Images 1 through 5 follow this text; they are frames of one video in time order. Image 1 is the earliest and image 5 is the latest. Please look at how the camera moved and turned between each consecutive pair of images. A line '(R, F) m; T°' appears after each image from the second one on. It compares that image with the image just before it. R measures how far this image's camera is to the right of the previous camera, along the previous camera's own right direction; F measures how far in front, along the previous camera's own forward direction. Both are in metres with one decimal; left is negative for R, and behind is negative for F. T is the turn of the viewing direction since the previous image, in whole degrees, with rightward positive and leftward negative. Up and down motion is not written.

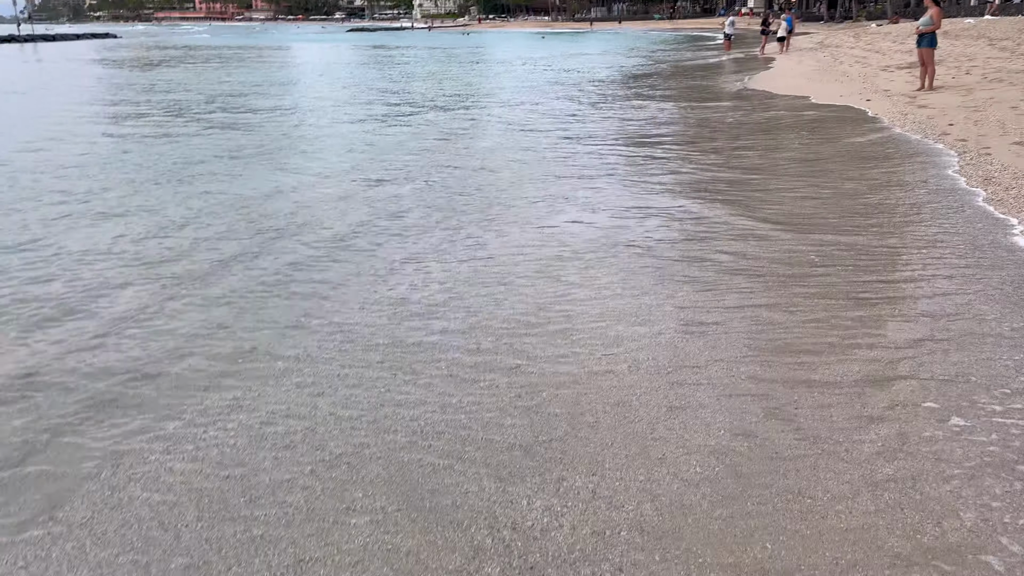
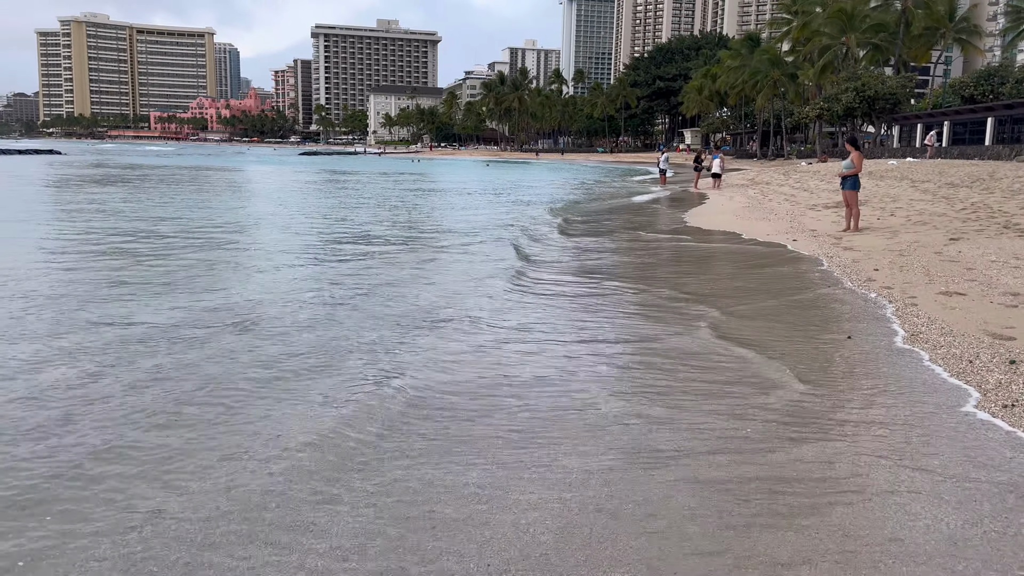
(+0.2, +0.3) m; +4°
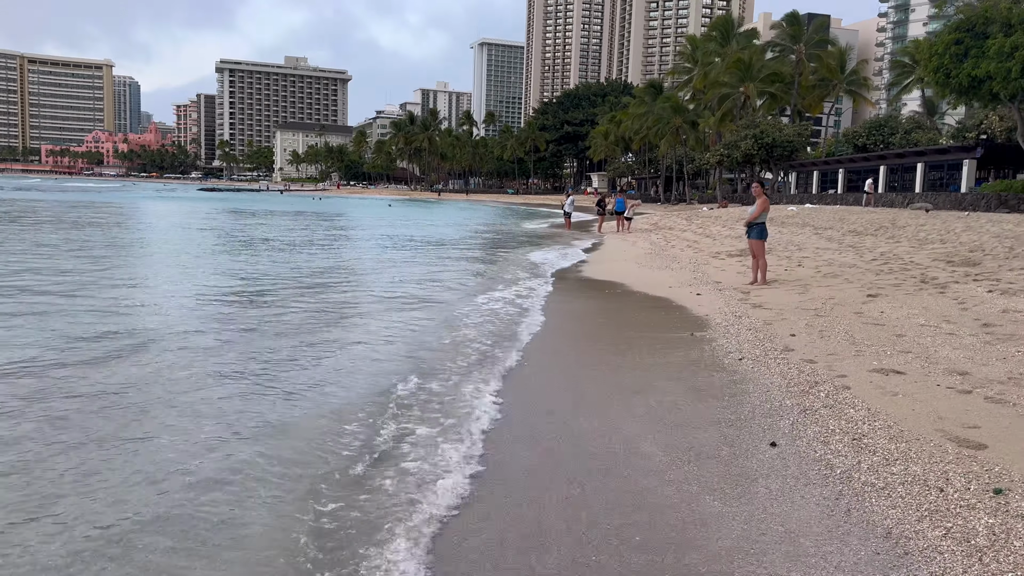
(+0.6, +1.7) m; +6°
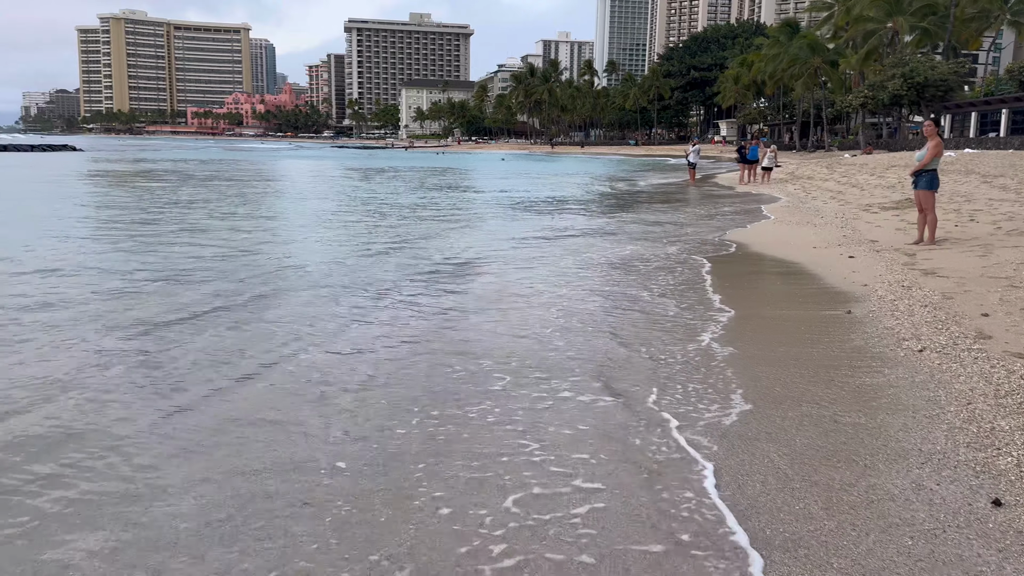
(+0.1, +1.3) m; -9°
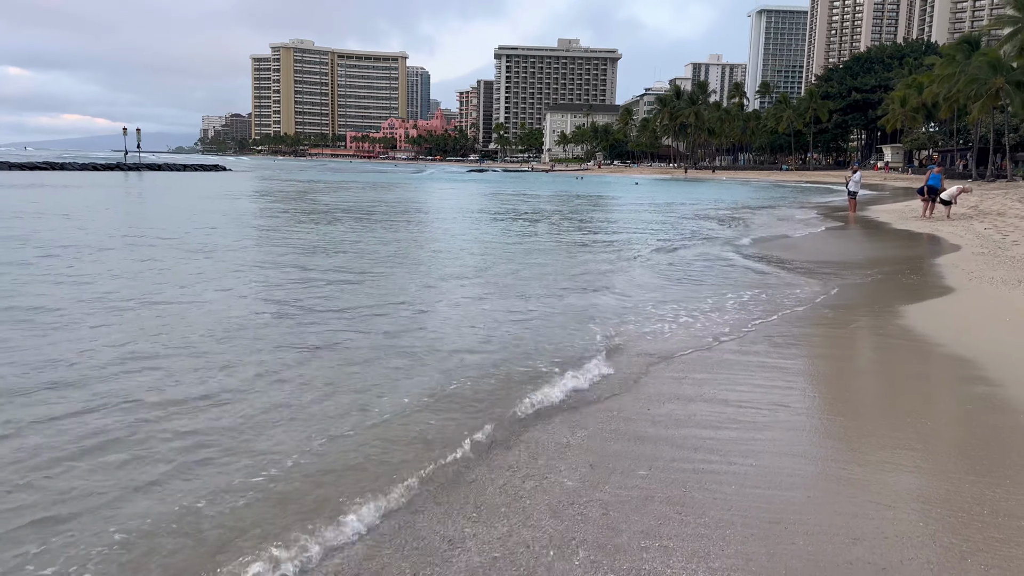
(+0.5, +2.7) m; -10°
